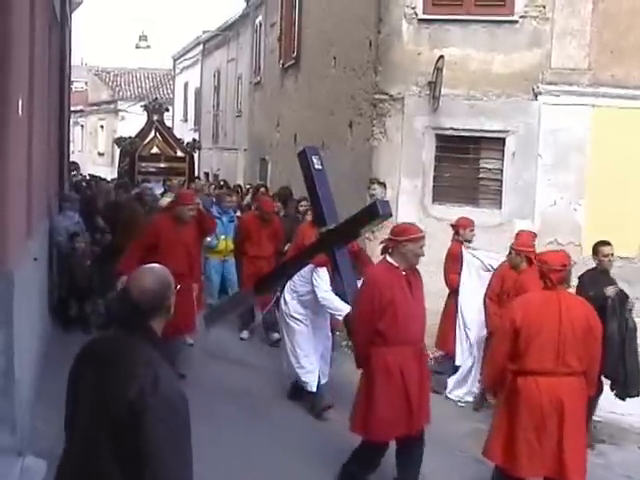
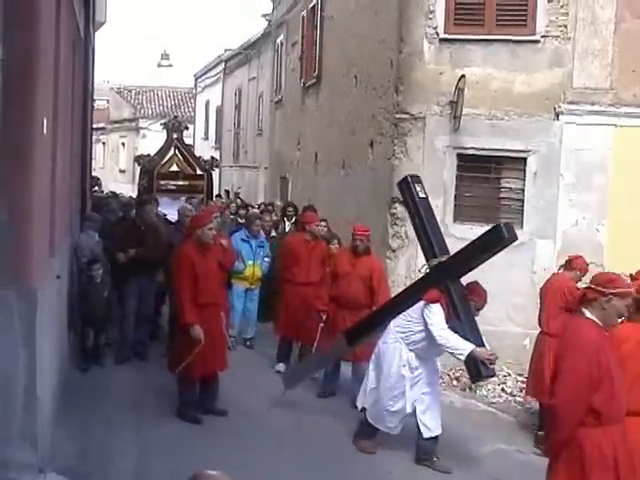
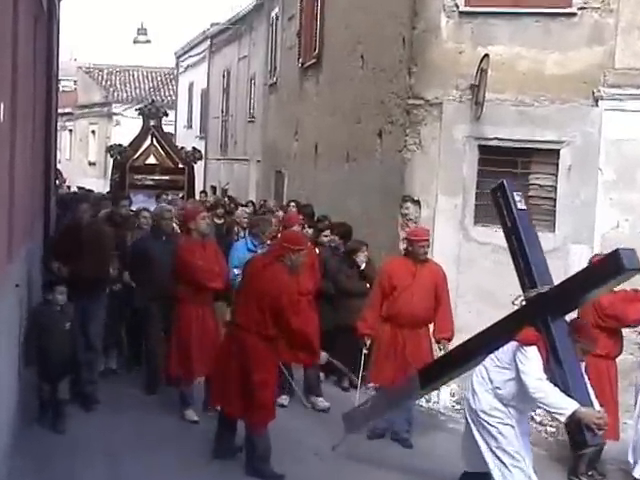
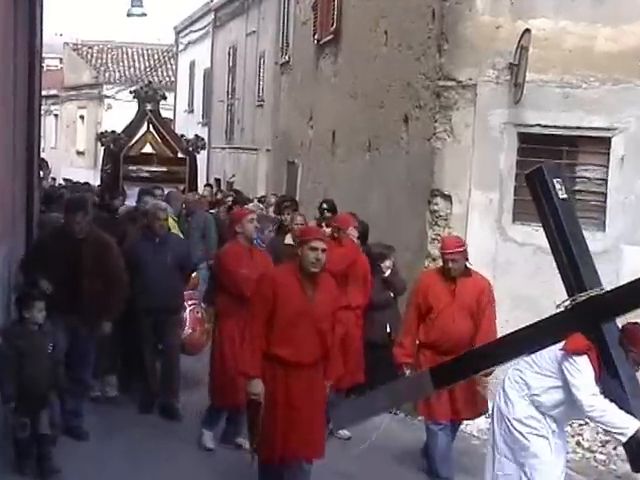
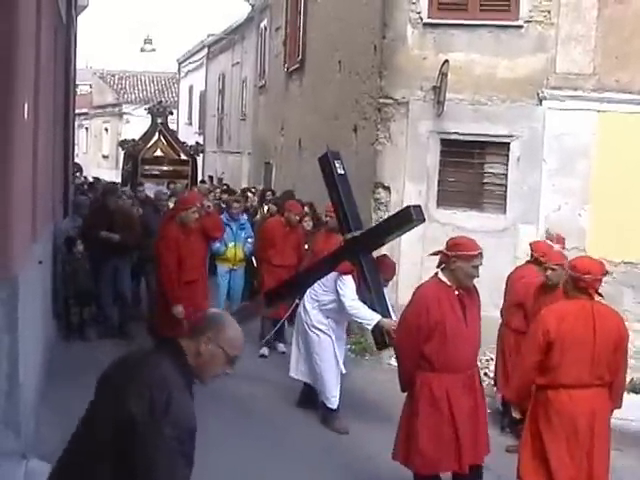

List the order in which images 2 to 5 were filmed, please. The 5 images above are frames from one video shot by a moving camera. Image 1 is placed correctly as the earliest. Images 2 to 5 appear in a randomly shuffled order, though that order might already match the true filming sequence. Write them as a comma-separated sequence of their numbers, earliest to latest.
5, 2, 3, 4
